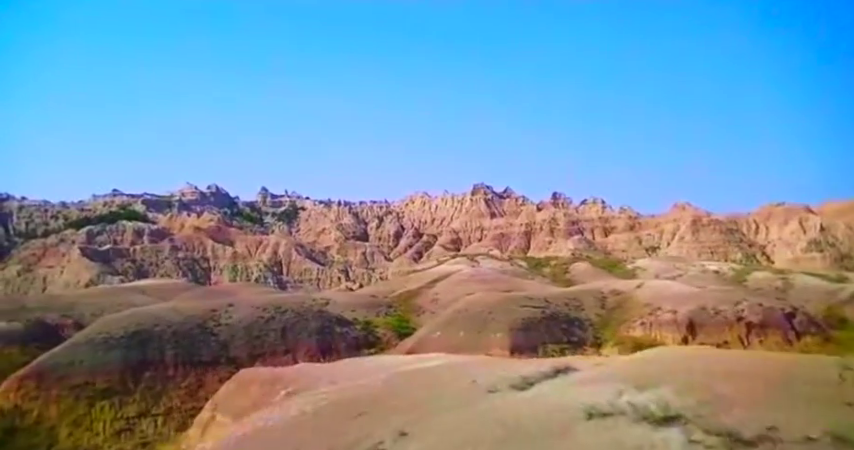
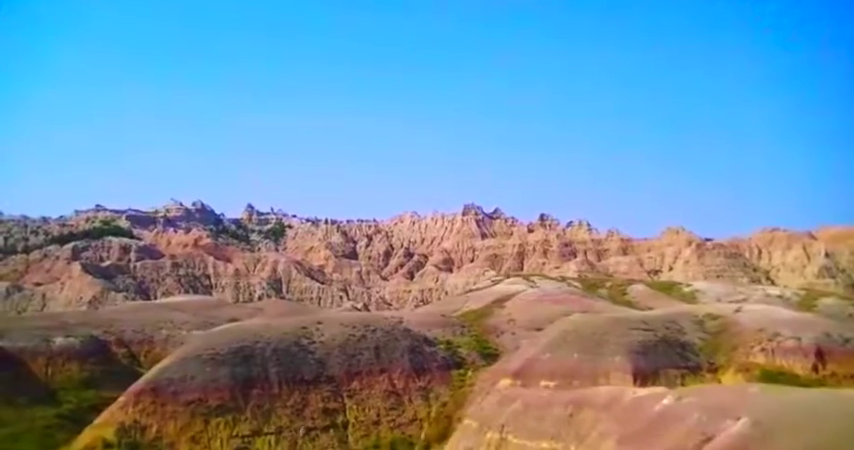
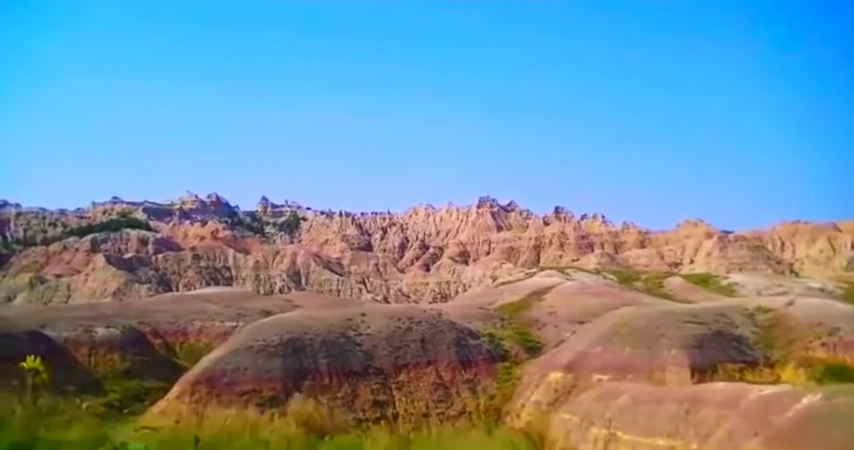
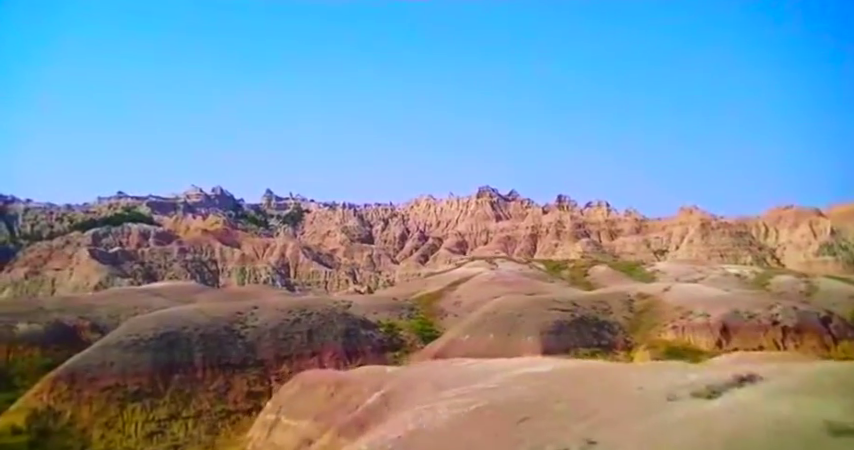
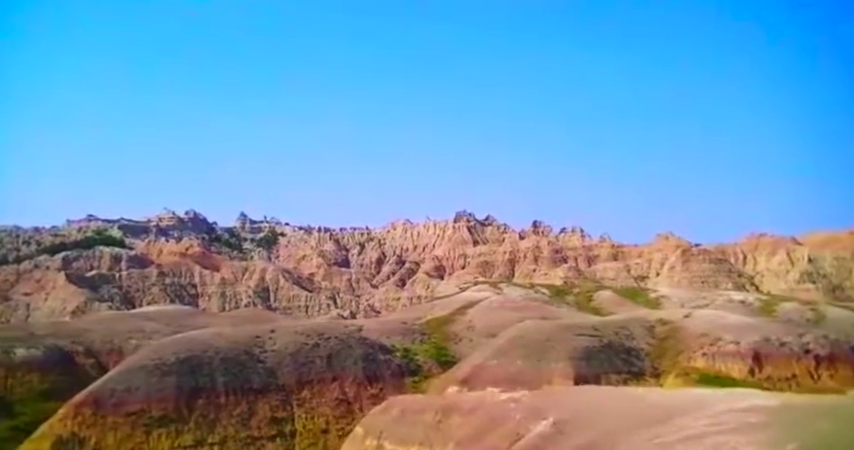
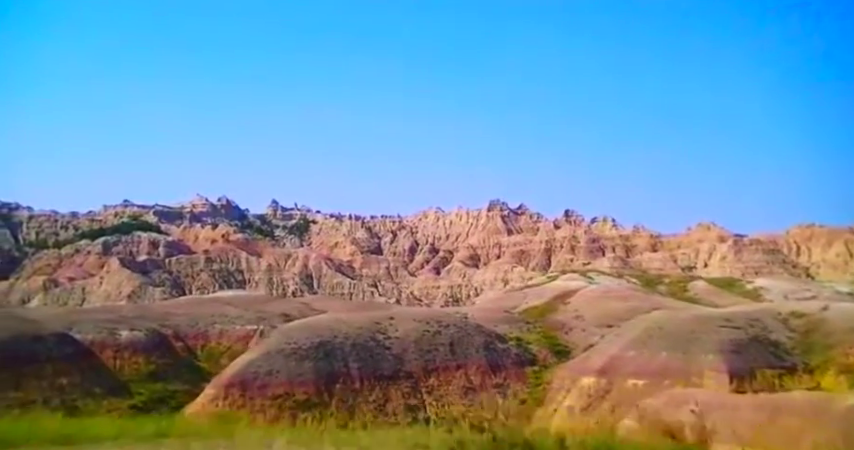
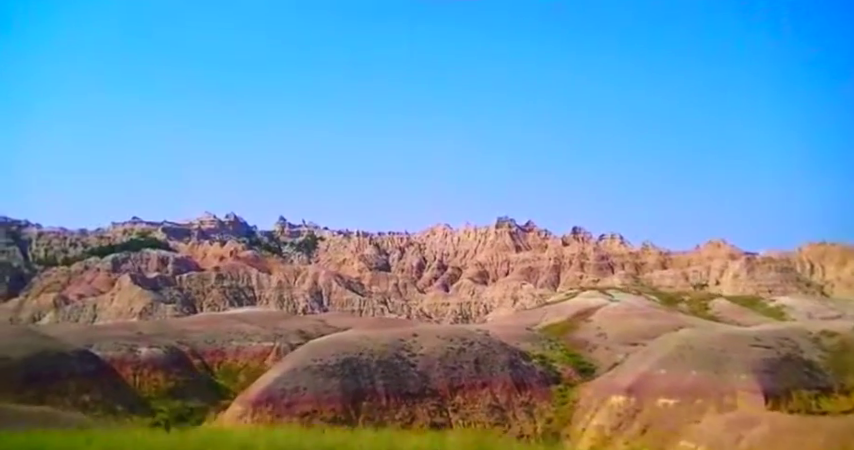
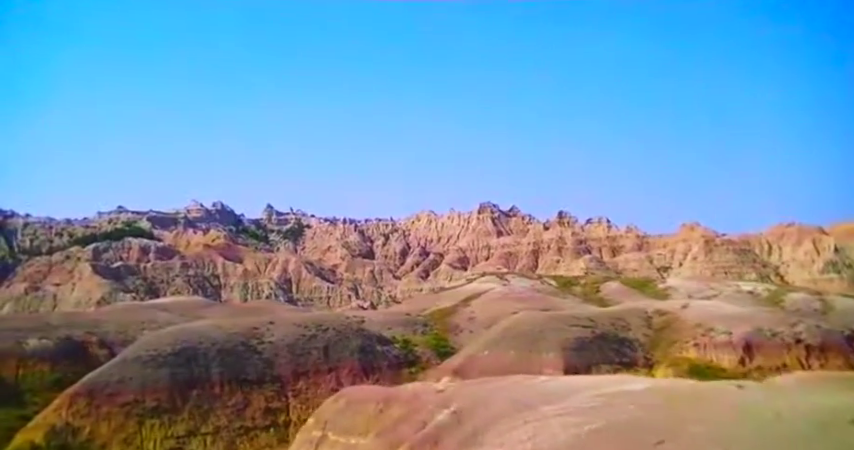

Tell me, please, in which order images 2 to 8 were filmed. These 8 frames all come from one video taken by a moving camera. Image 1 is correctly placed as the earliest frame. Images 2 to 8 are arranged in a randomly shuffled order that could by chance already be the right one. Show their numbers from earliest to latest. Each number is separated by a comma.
4, 8, 5, 2, 3, 6, 7
